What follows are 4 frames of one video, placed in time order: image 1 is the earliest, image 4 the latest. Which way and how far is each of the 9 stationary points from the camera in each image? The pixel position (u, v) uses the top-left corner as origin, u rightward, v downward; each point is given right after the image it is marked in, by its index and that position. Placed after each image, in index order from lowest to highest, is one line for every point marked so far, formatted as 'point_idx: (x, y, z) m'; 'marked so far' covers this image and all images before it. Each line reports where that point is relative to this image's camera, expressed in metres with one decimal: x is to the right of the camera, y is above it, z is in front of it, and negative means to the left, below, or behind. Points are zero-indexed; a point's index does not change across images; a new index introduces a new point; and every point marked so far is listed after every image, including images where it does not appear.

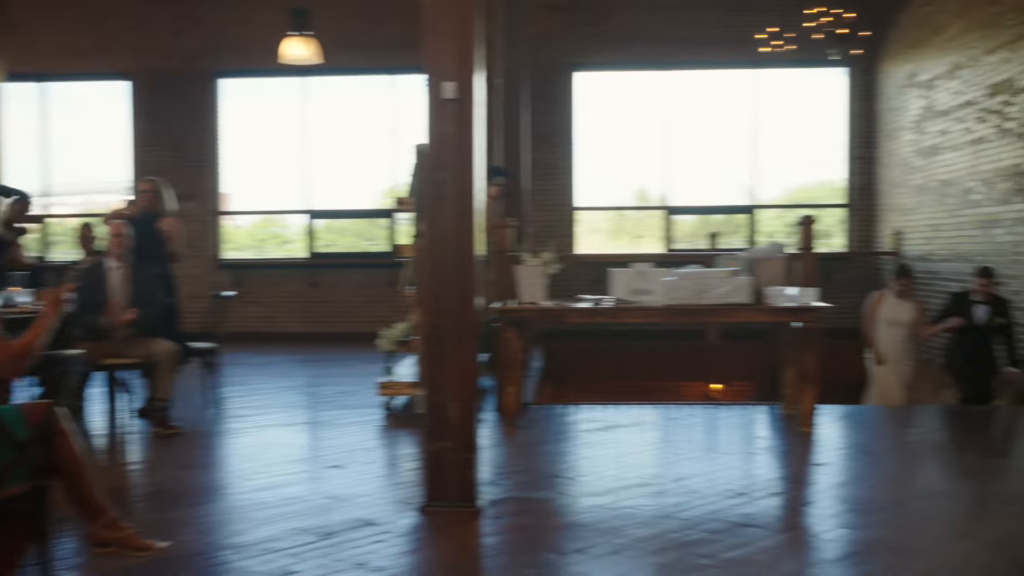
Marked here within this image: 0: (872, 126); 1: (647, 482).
0: (+4.2, +1.9, +12.4) m
1: (+0.6, -0.8, +4.5) m
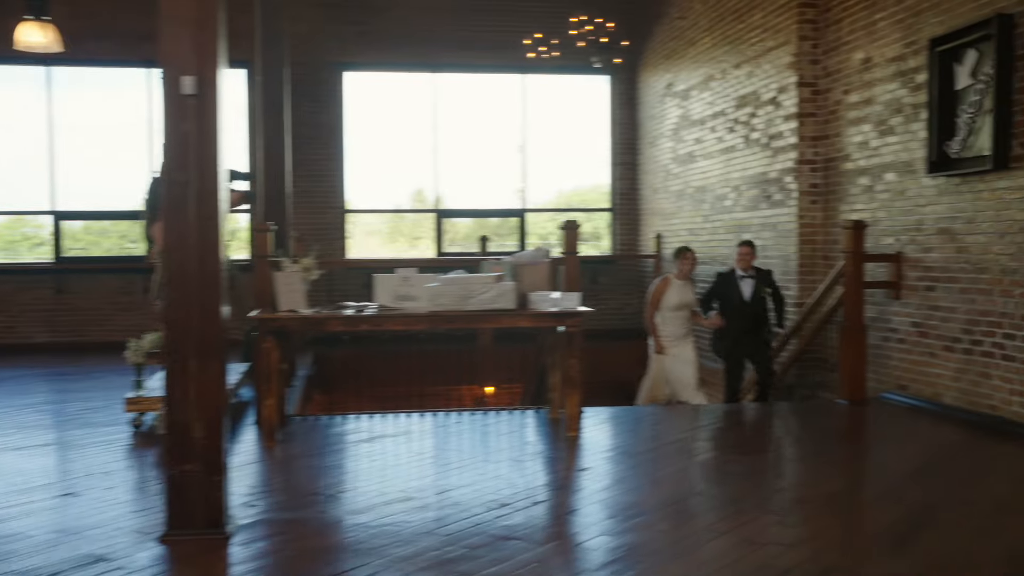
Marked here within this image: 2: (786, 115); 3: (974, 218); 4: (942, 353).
0: (+1.5, +1.9, +12.9) m
1: (-0.4, -0.9, +4.4) m
2: (+2.1, +1.3, +8.2) m
3: (+2.6, +0.4, +6.0) m
4: (+2.6, -0.4, +6.3) m
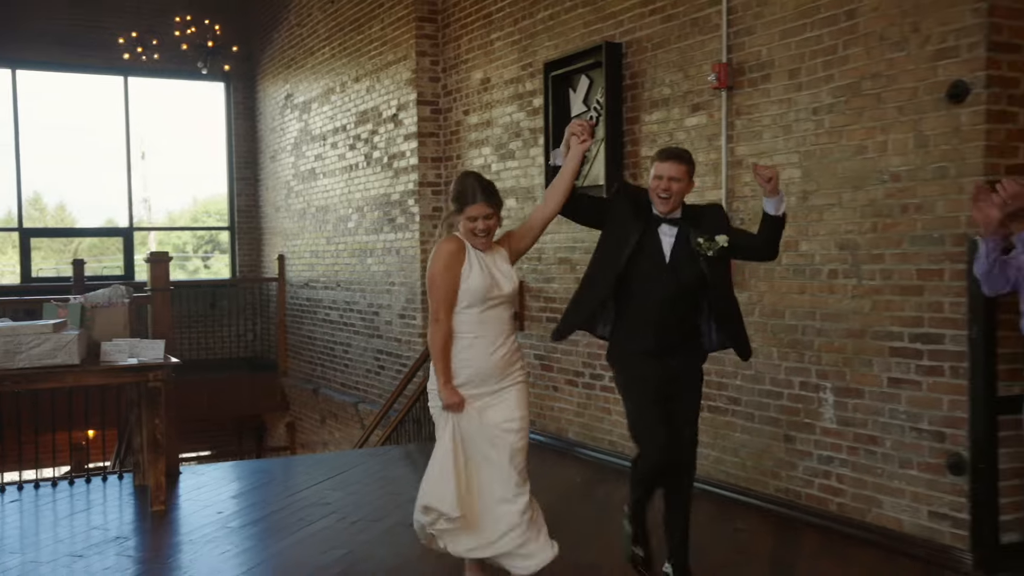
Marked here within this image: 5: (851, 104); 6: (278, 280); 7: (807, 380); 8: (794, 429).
0: (-2.9, +1.6, +12.0) m
1: (-1.9, -1.1, +3.3) m
2: (-0.8, +1.1, +7.7) m
3: (+0.4, +0.2, +5.9) m
4: (+0.3, -0.6, +6.1) m
5: (+1.3, +0.7, +4.2) m
6: (-2.4, +0.1, +10.7) m
7: (+1.2, -0.4, +4.4) m
8: (+1.2, -0.6, +4.5) m
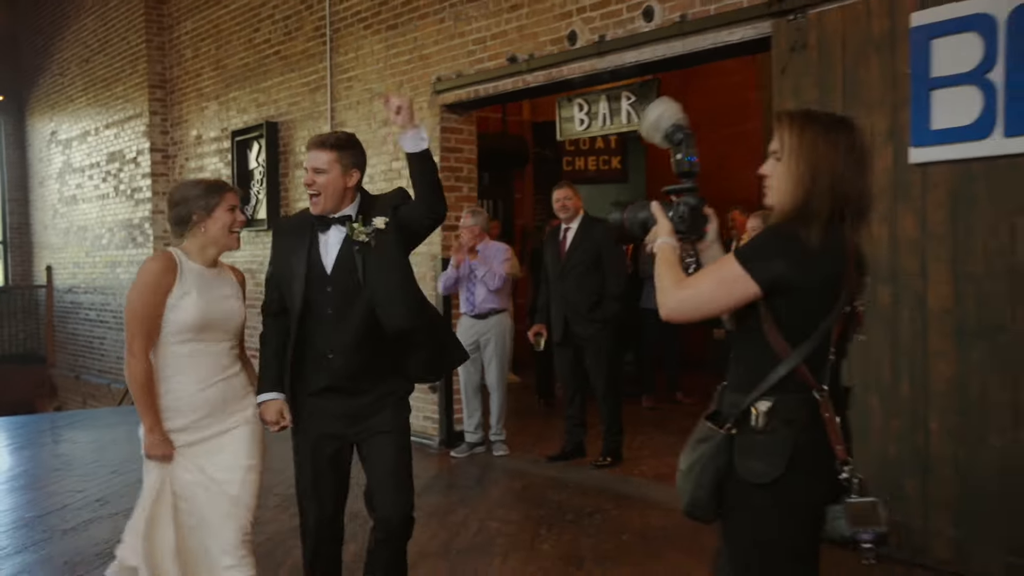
0: (-6.4, +1.5, +13.8) m
1: (-3.8, -1.1, +5.5) m
2: (-3.5, +1.1, +10.0) m
3: (-2.0, +0.2, +8.4) m
4: (-2.2, -0.6, +8.6) m
5: (-0.8, +0.7, +6.9) m
6: (-5.6, 0.0, +12.7) m
7: (-0.9, -0.4, +7.1) m
8: (-1.0, -0.6, +7.2) m
